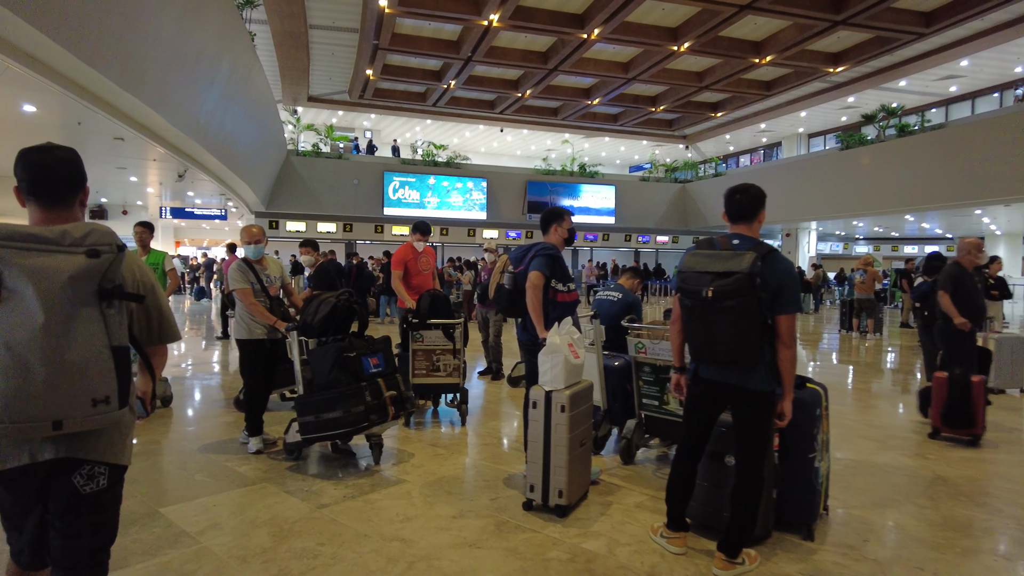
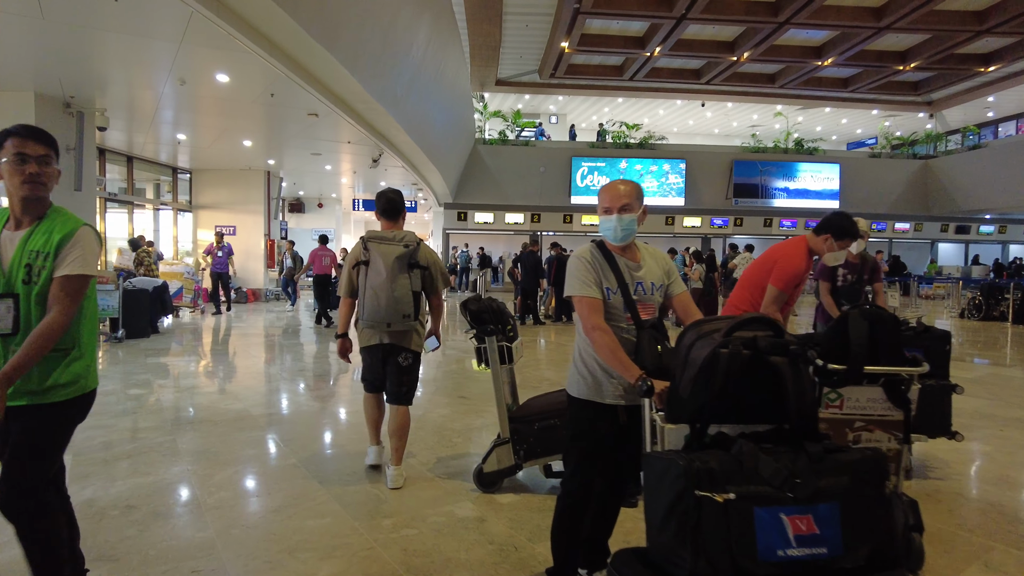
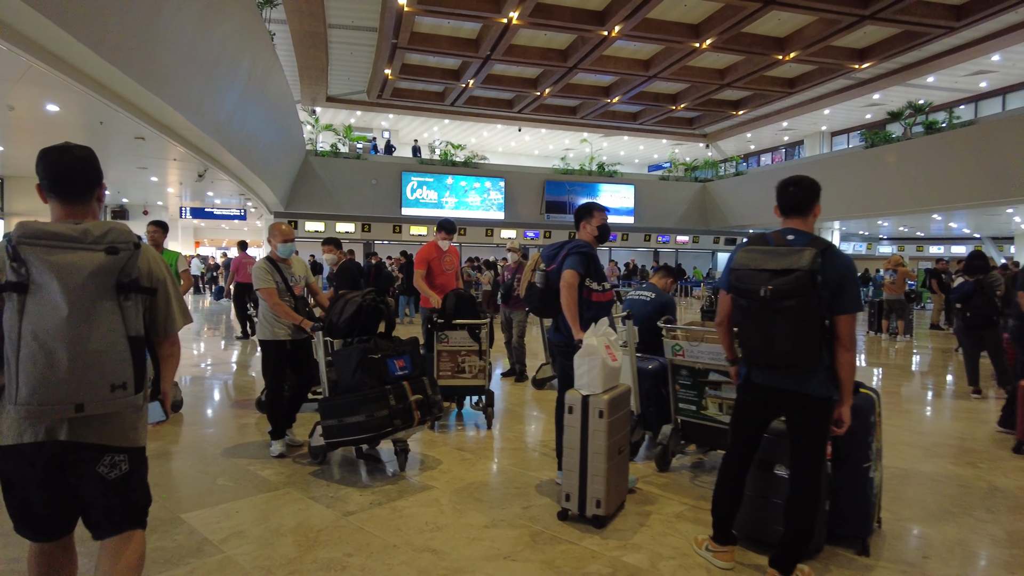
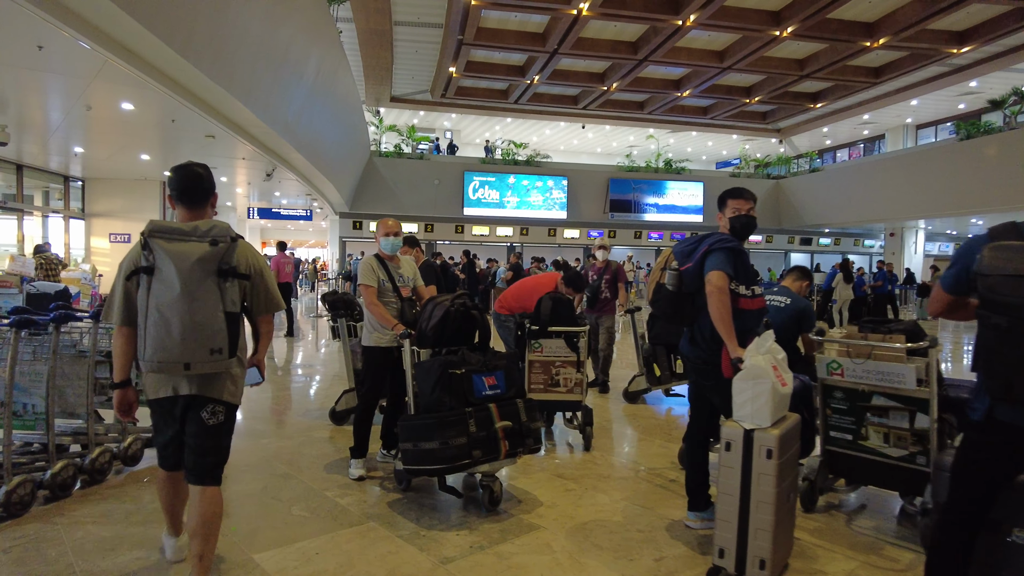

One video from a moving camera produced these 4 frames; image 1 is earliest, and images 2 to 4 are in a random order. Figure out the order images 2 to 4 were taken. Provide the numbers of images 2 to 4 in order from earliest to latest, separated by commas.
3, 4, 2
